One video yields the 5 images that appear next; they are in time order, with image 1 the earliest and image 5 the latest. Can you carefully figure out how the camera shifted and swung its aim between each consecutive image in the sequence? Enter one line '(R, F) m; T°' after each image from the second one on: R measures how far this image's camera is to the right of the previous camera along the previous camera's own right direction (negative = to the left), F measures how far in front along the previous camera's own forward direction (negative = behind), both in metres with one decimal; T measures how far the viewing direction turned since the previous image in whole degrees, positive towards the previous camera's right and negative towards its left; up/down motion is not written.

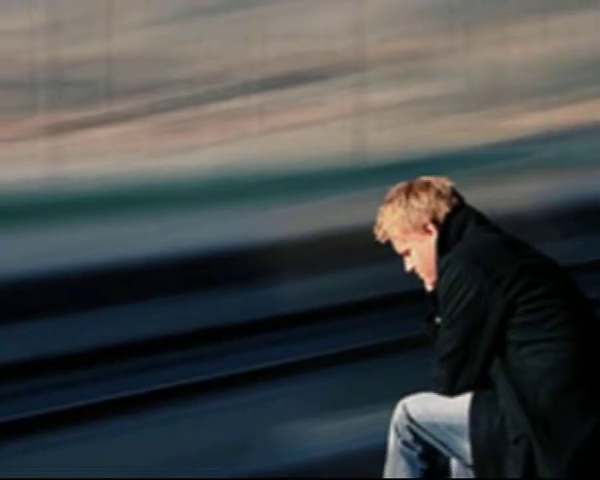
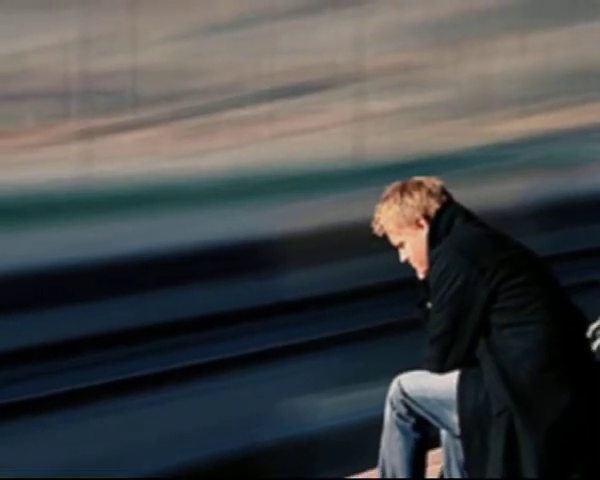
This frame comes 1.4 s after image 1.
(+0.2, -0.5) m; -2°
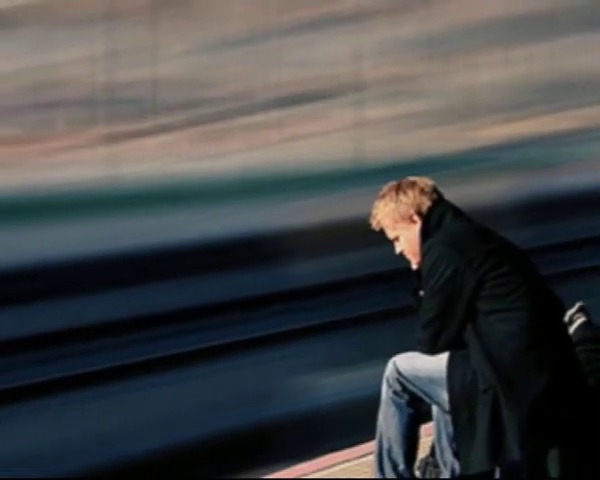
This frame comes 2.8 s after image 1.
(0.0, -0.5) m; -1°
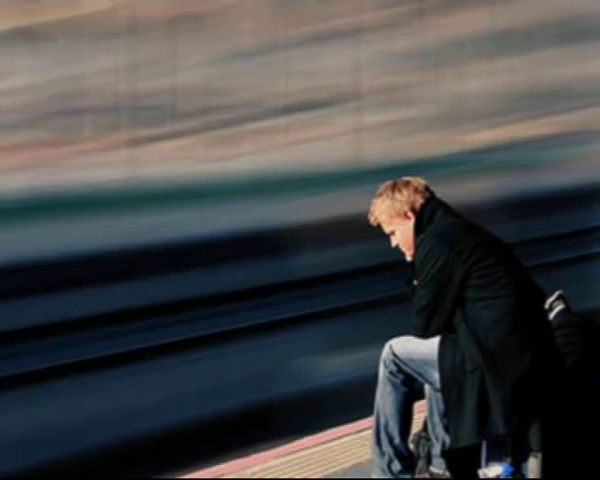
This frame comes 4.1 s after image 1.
(0.0, -0.6) m; -1°
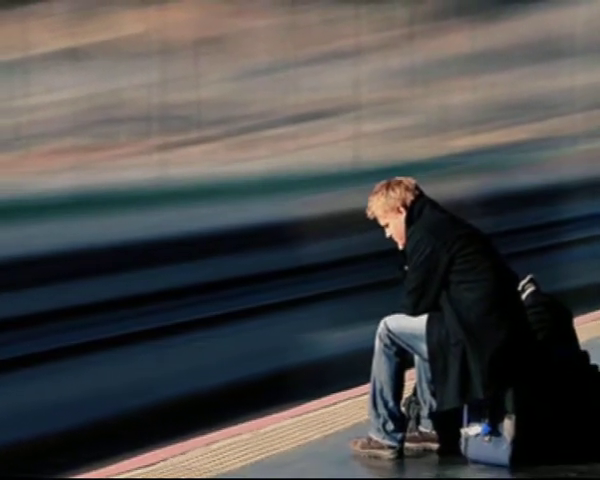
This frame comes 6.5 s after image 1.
(0.0, -1.0) m; 0°
